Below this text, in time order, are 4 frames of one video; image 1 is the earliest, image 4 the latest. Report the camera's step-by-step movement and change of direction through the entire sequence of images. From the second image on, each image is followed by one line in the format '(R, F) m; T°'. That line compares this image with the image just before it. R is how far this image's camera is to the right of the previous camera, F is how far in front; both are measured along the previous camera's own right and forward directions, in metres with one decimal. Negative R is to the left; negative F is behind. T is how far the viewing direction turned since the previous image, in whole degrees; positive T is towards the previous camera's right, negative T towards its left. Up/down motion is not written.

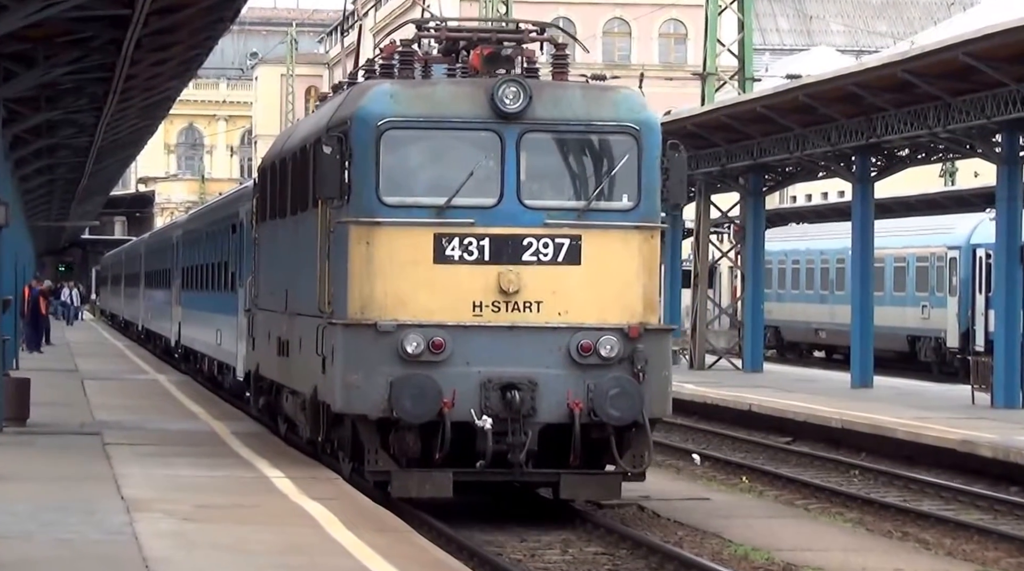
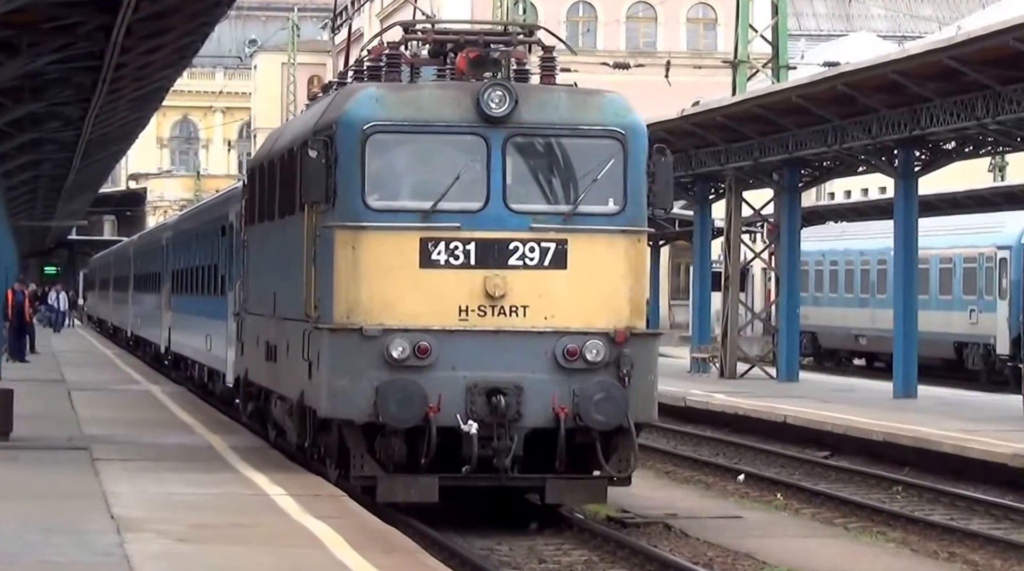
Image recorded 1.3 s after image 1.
(+1.0, +1.5) m; -3°
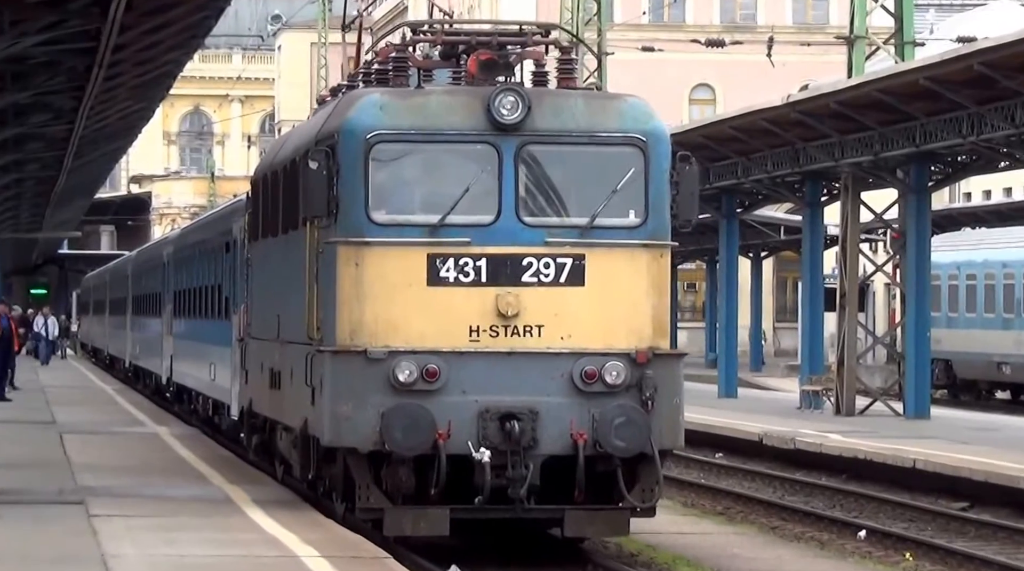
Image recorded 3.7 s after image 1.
(+1.3, +3.6) m; -6°
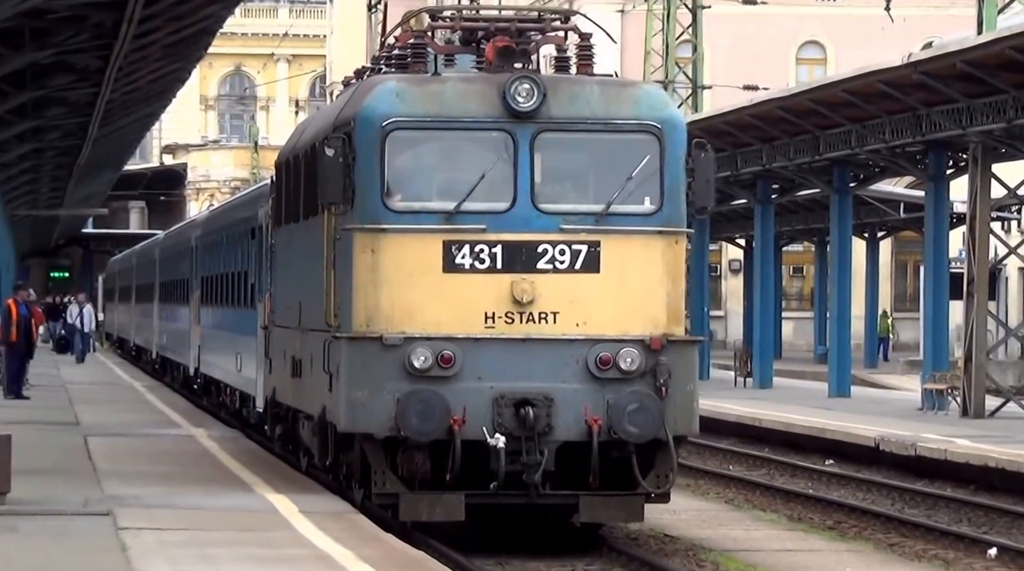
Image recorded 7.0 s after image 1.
(+1.2, +2.2) m; -6°
